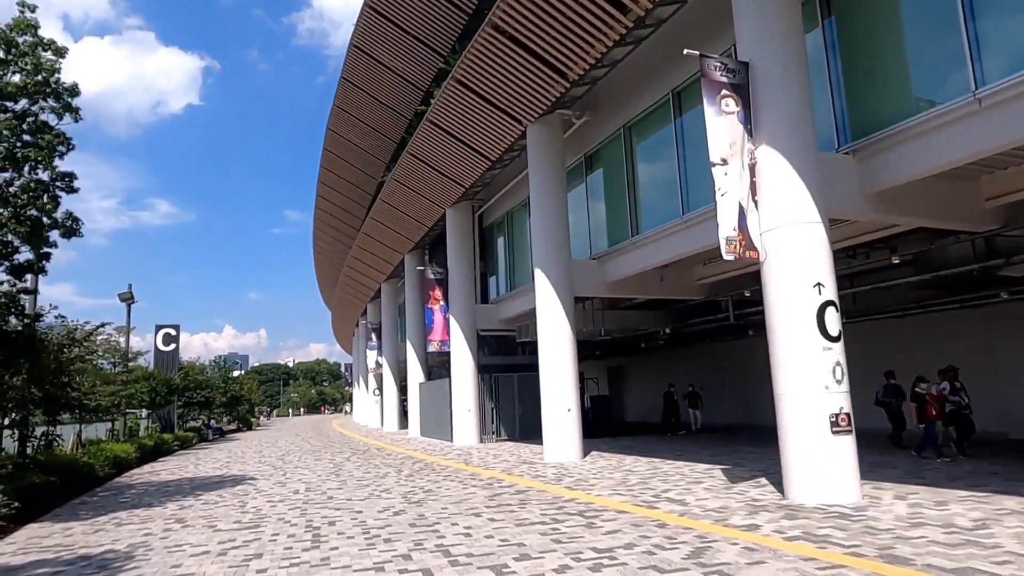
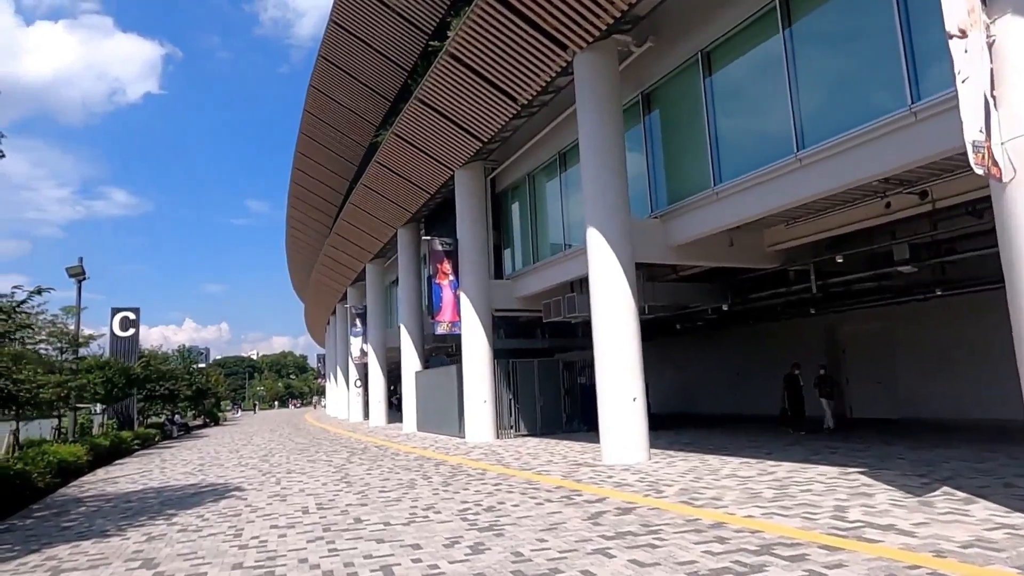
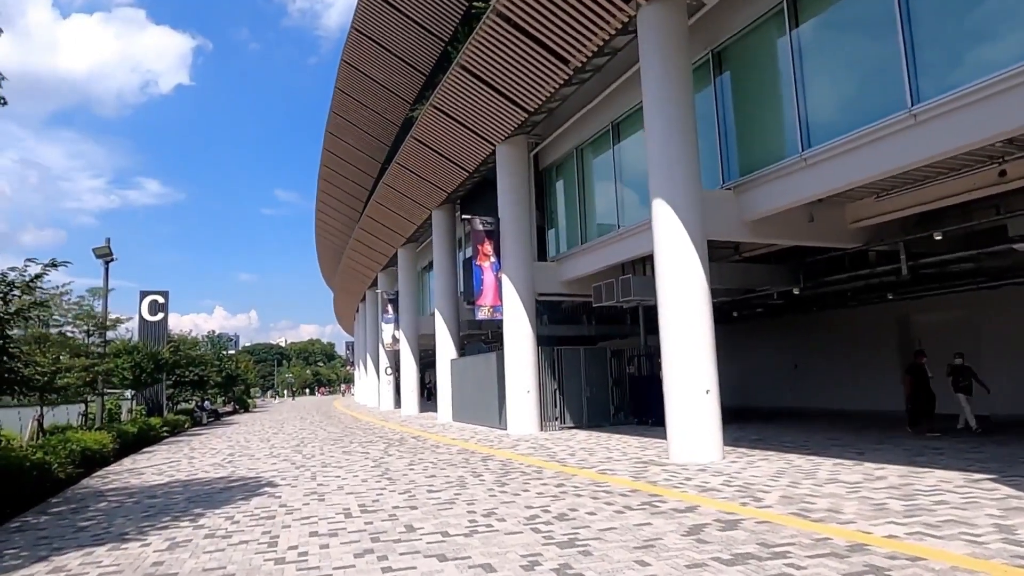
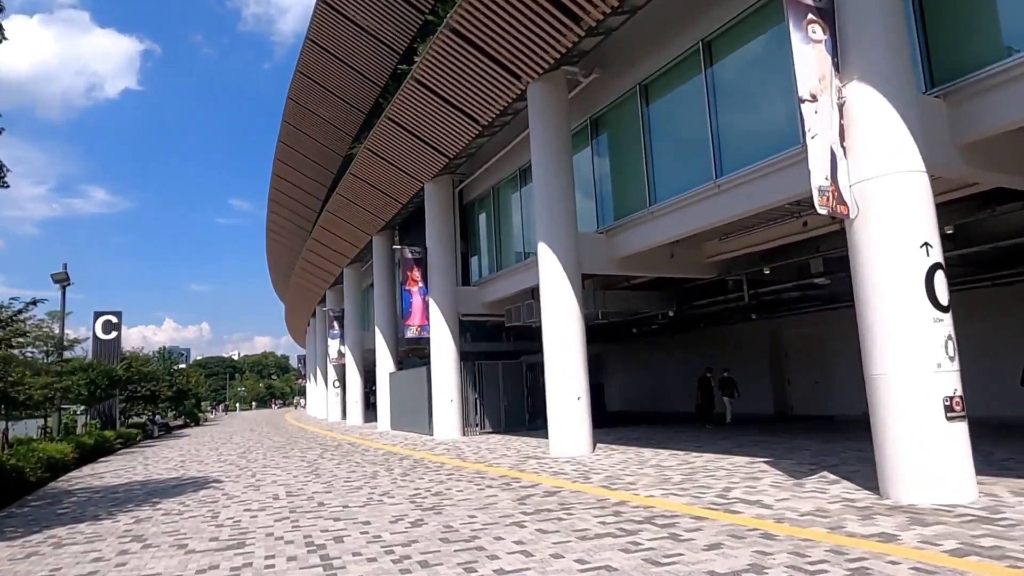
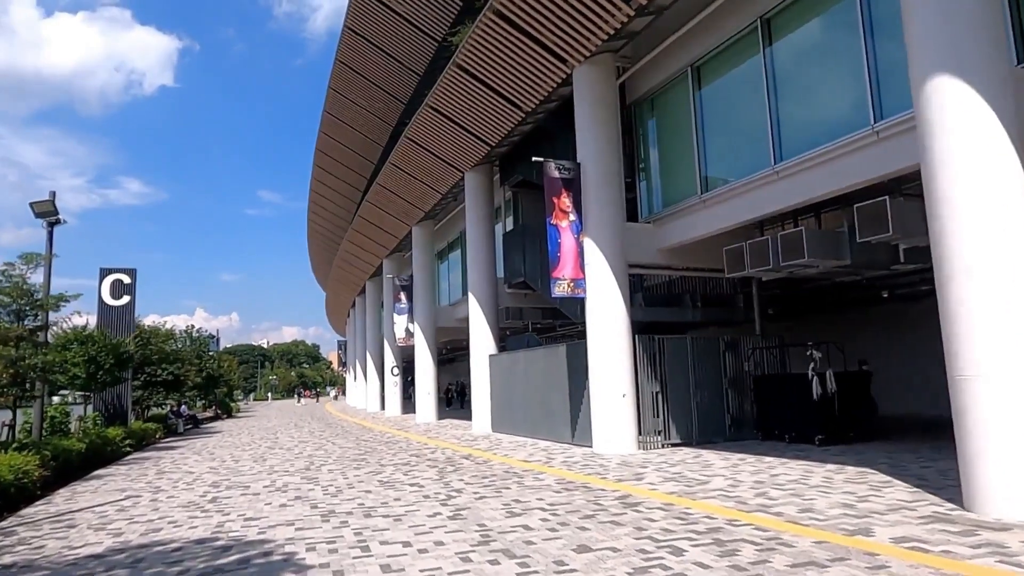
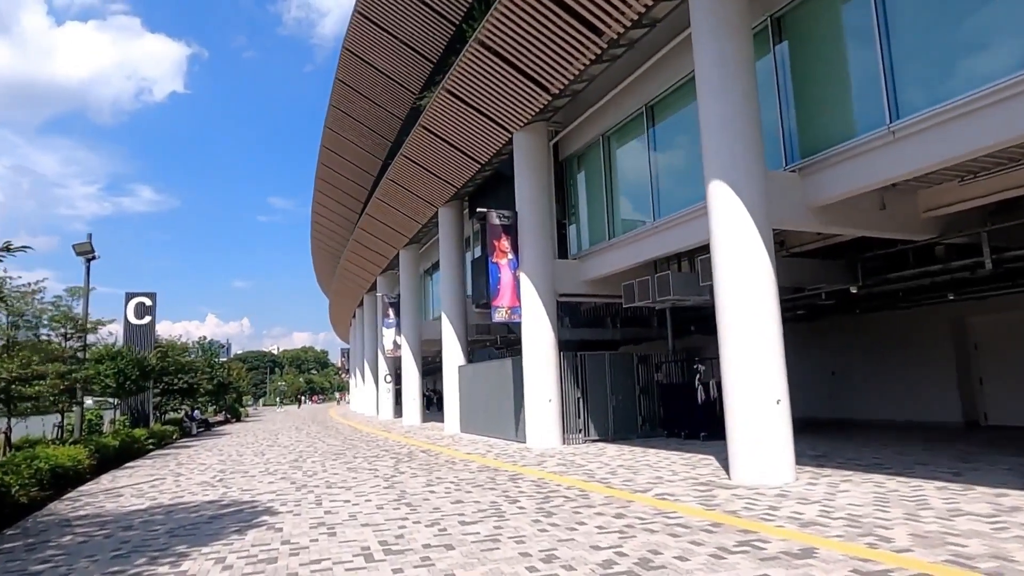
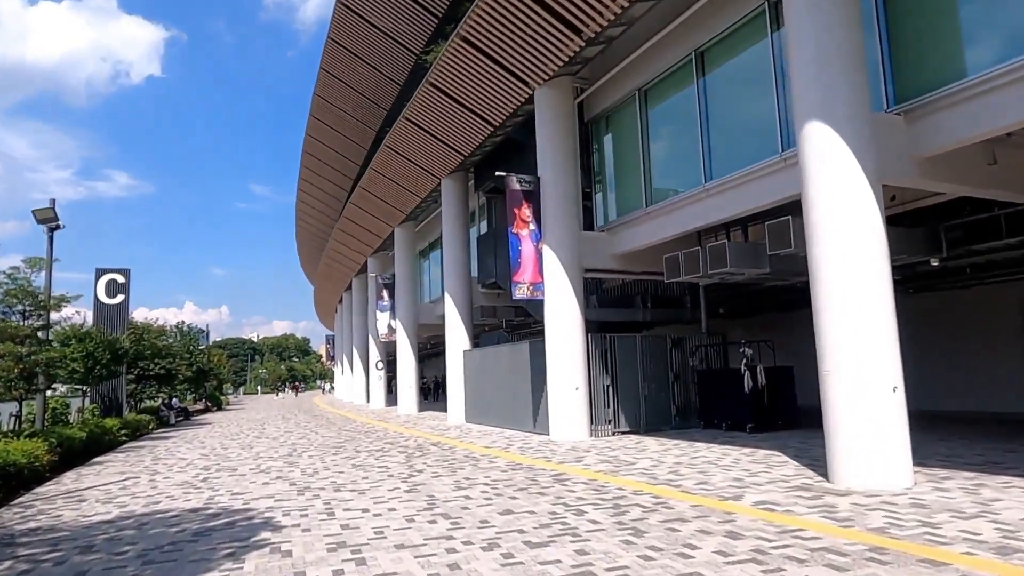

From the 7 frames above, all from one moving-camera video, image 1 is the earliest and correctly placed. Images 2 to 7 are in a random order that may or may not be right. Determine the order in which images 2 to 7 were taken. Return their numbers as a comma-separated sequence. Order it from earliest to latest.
4, 2, 3, 6, 7, 5
